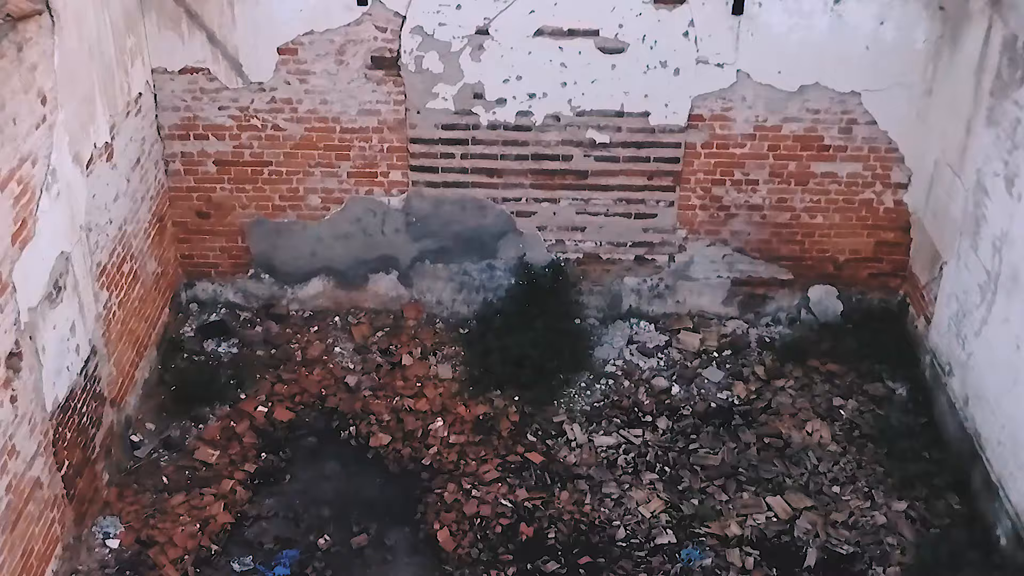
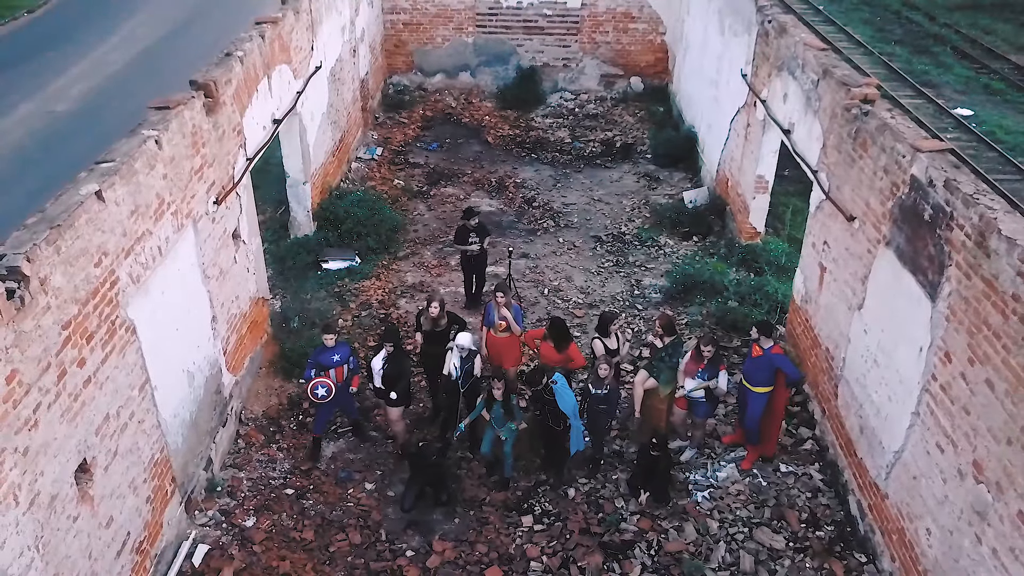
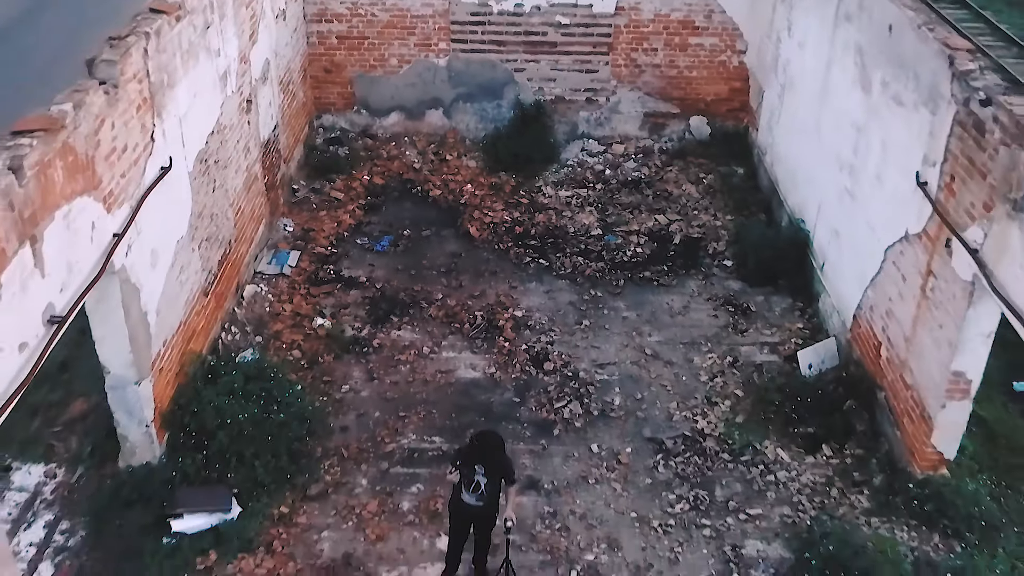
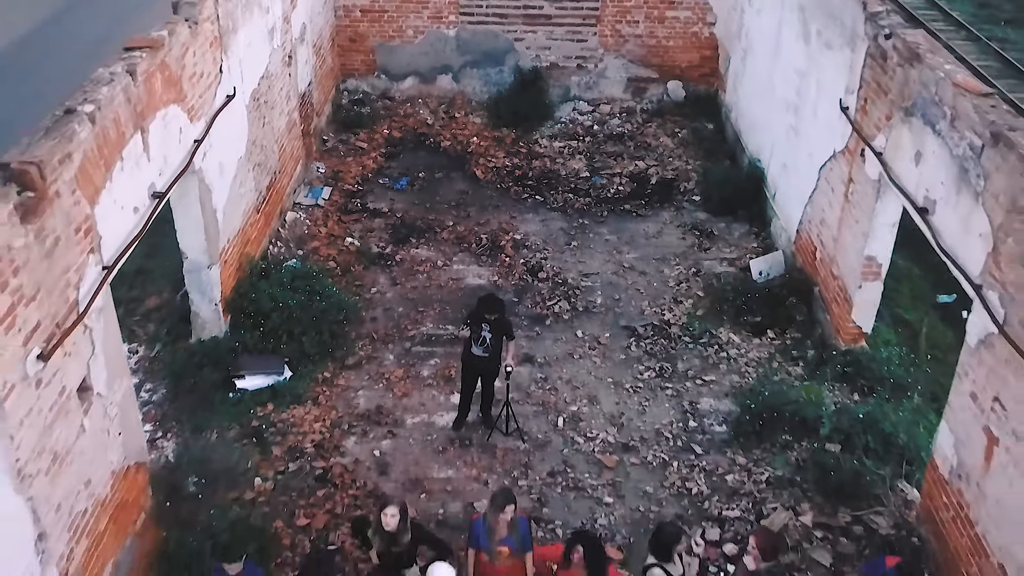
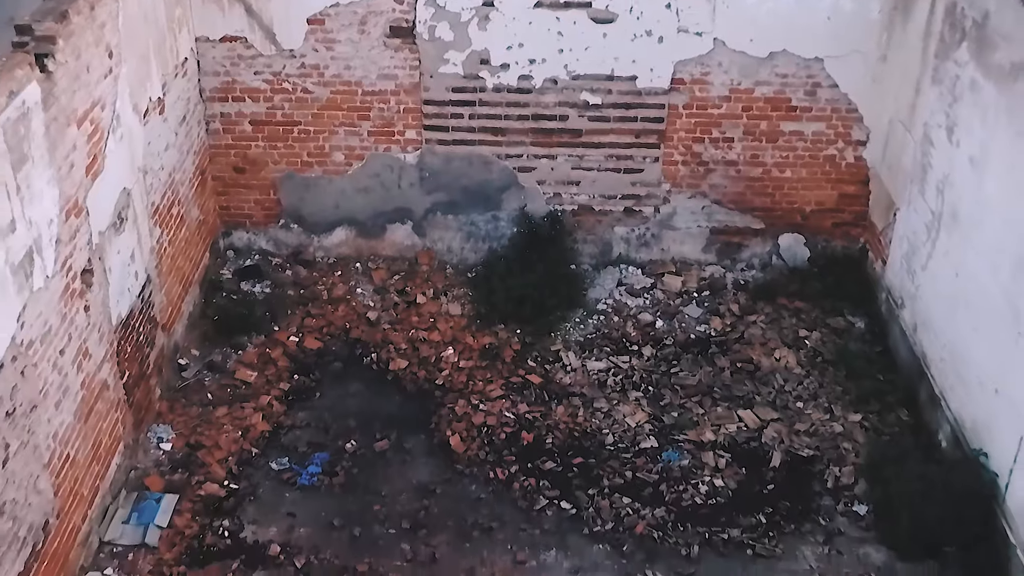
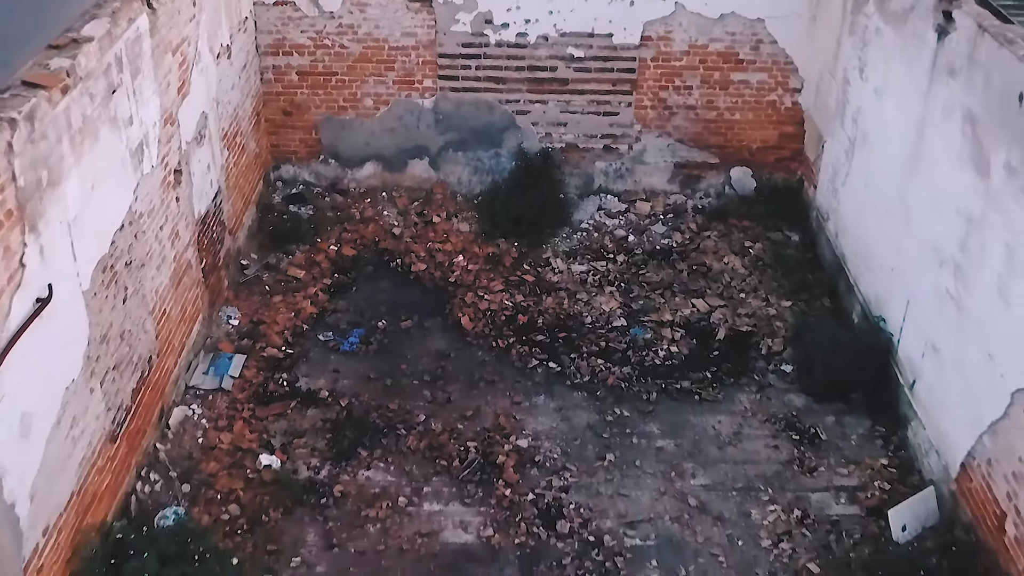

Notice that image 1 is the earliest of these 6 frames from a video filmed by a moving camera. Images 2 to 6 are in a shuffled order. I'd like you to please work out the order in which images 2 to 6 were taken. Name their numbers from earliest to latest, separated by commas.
5, 6, 3, 4, 2
